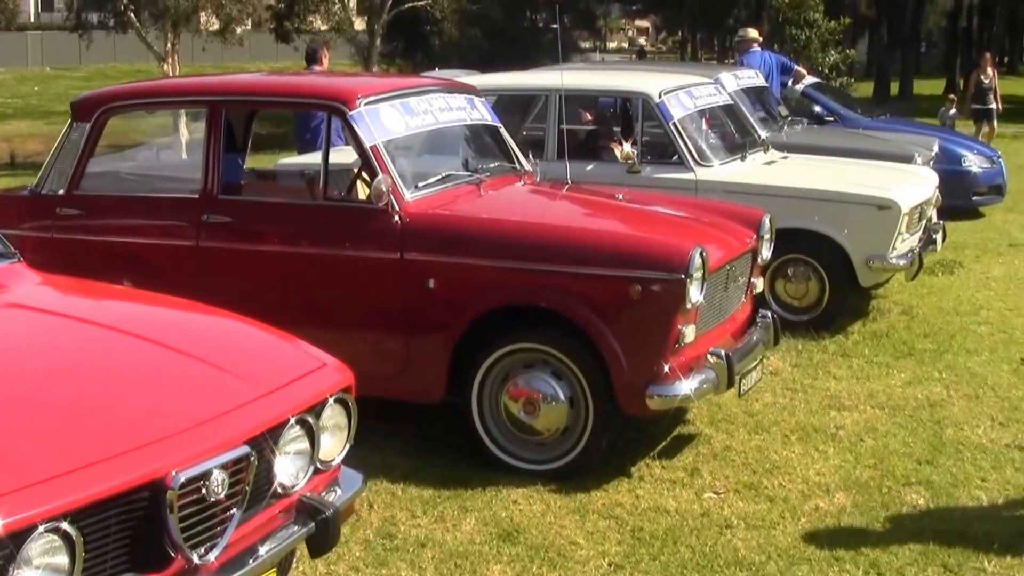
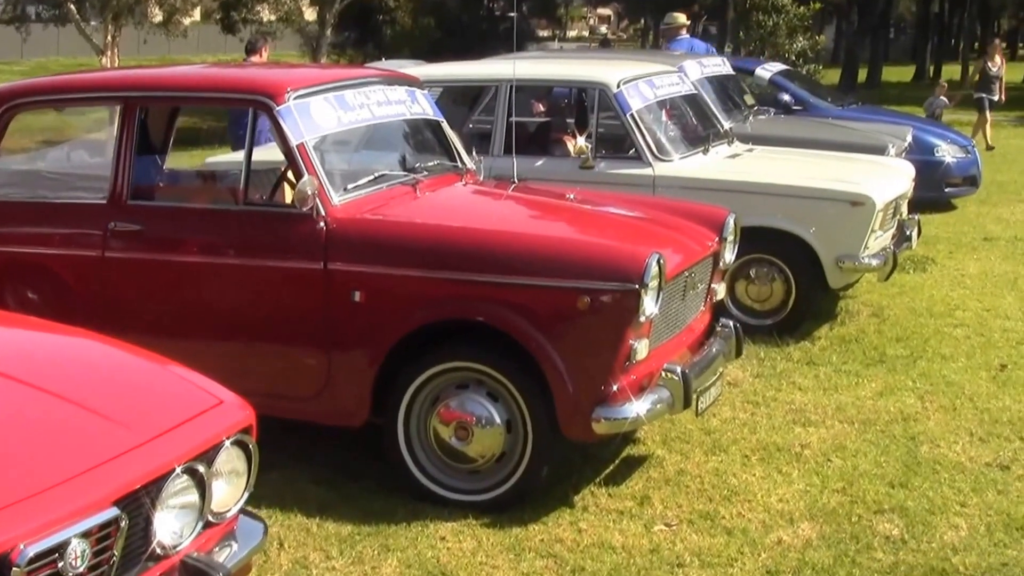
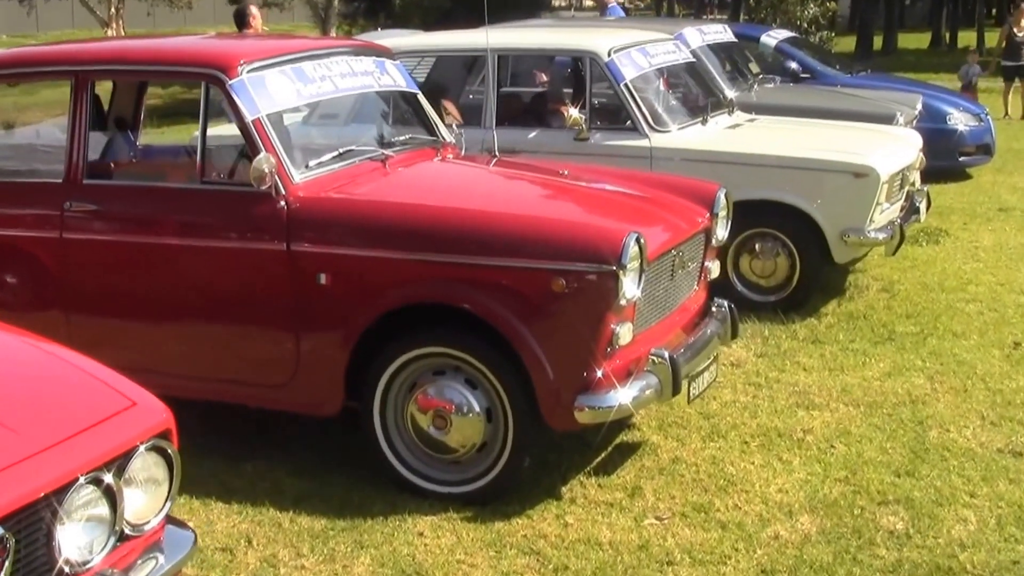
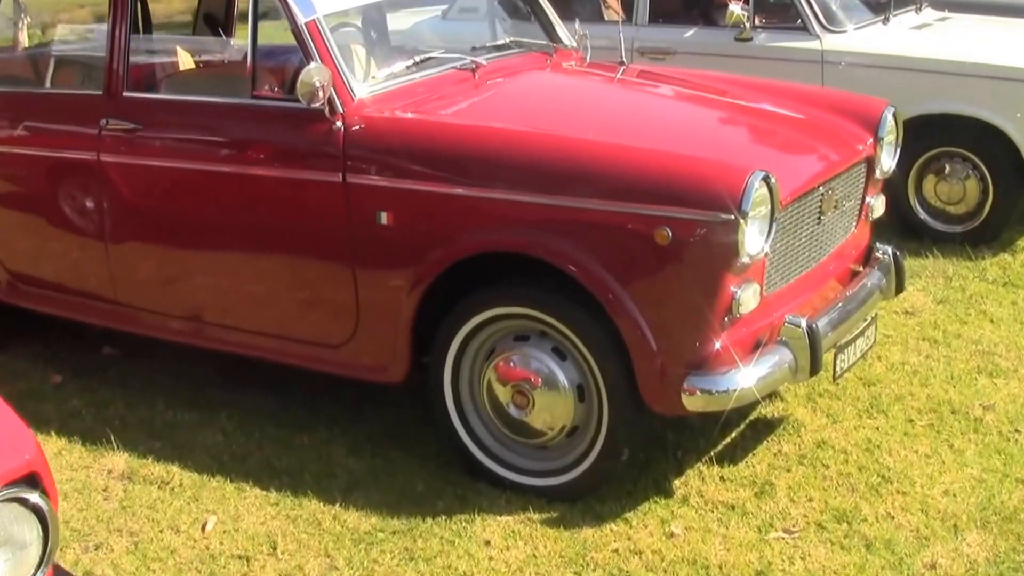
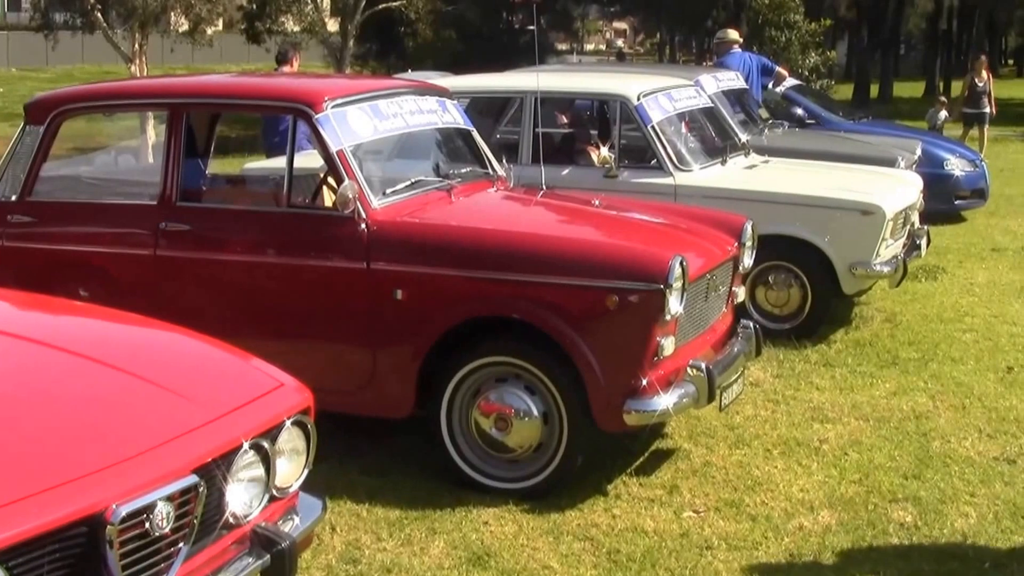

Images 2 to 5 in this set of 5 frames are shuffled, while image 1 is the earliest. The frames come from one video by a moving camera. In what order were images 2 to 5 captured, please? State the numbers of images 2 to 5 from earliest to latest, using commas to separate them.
5, 2, 3, 4
